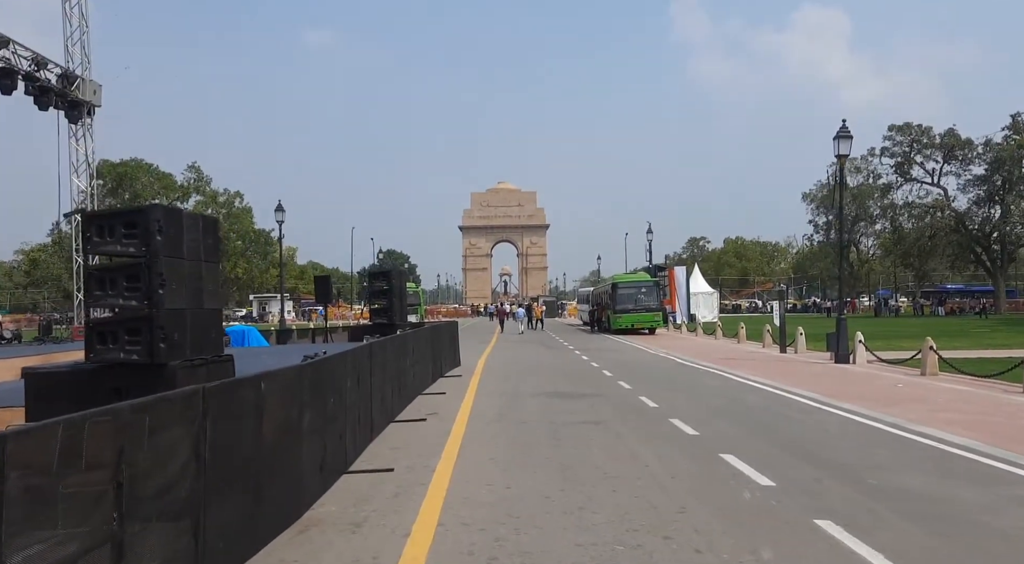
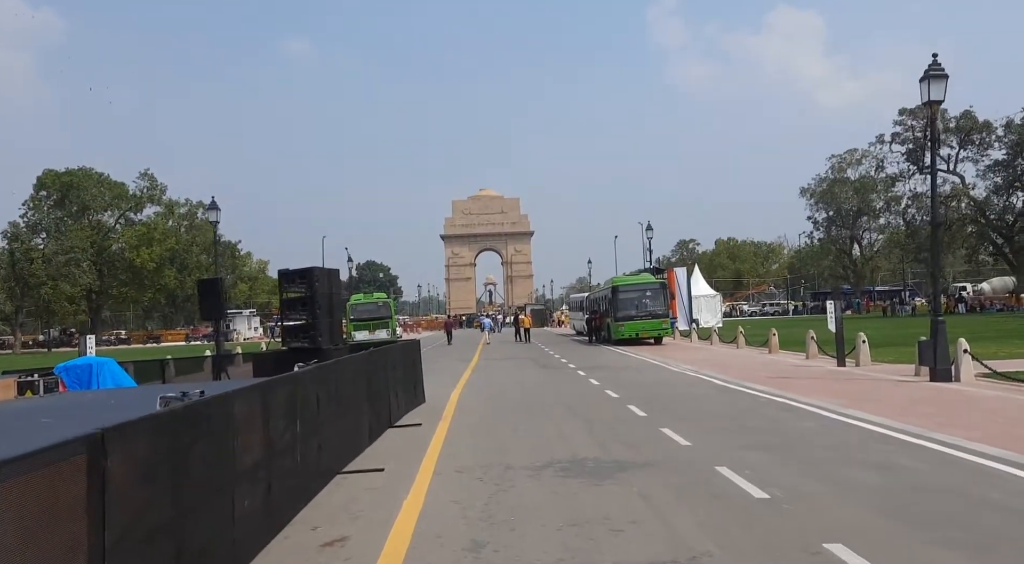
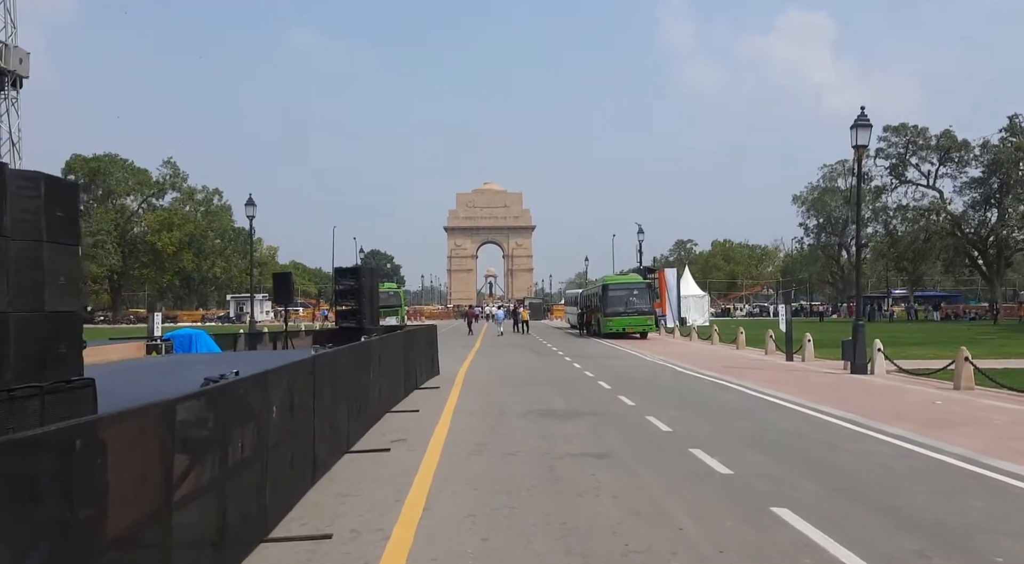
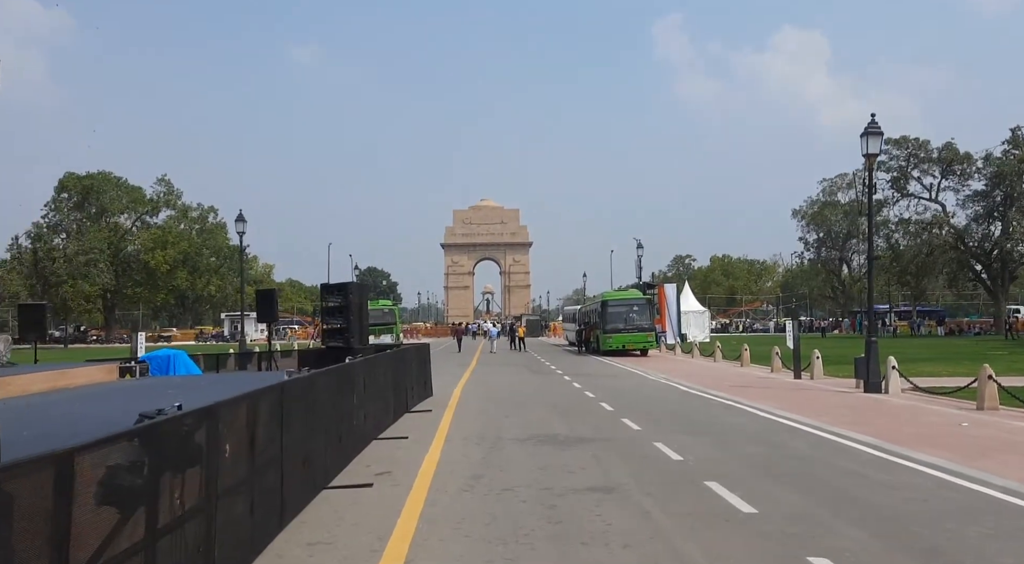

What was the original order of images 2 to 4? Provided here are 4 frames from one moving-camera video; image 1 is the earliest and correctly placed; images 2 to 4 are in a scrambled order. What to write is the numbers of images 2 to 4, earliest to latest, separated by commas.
3, 4, 2
